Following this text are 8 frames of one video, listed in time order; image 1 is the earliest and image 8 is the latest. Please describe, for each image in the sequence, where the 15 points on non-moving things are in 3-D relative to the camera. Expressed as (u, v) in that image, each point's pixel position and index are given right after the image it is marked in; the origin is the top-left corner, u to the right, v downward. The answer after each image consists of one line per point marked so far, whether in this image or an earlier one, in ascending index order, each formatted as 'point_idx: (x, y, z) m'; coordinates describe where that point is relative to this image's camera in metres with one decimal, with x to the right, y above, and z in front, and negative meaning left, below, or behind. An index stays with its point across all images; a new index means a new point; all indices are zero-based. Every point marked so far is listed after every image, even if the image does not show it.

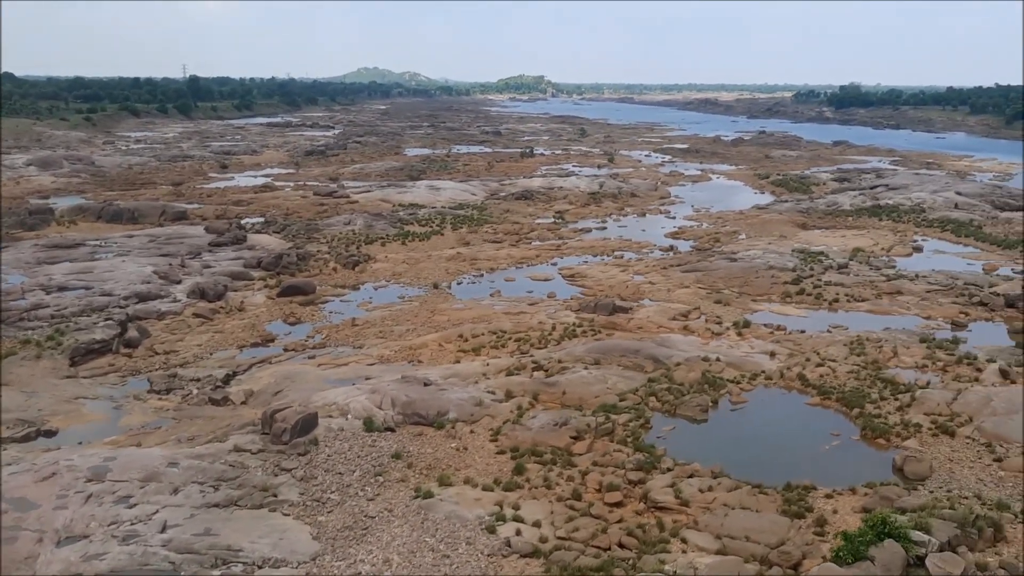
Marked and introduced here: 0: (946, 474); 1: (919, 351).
0: (+5.4, -2.3, +11.9) m
1: (+7.4, -1.2, +17.4) m
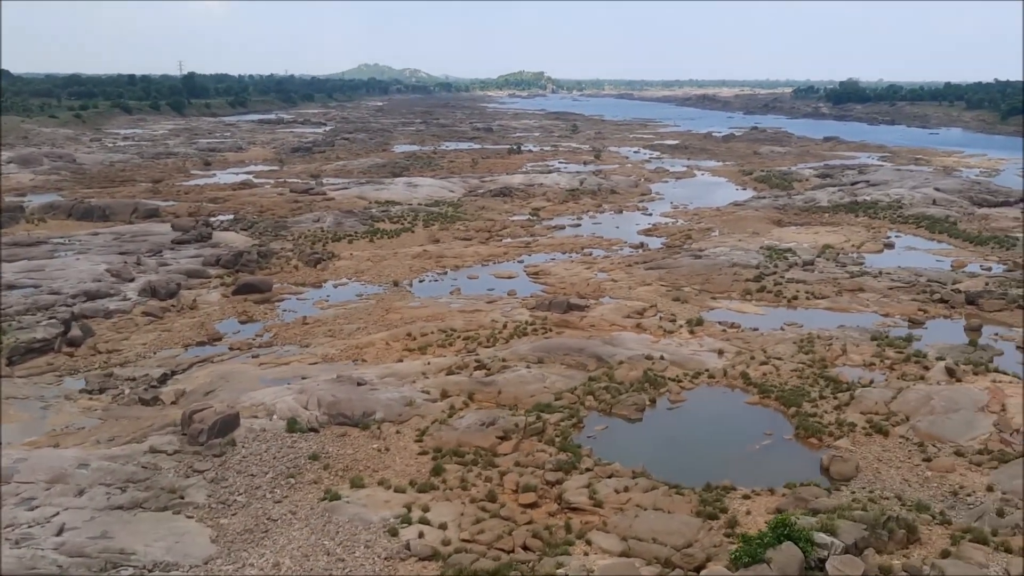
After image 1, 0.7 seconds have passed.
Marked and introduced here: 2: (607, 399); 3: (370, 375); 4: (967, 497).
0: (+4.4, -2.3, +11.7) m
1: (+6.4, -1.1, +17.3) m
2: (+1.4, -1.7, +14.5) m
3: (-2.2, -1.4, +15.0) m
4: (+5.2, -2.4, +11.1) m
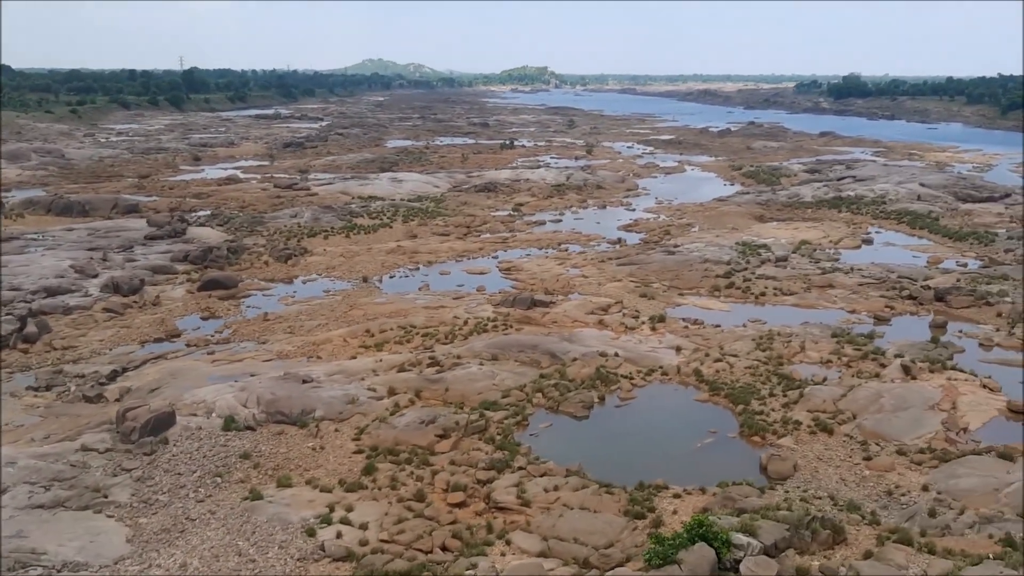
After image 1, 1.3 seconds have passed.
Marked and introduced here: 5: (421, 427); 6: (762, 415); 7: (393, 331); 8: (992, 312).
0: (+3.6, -2.3, +11.6) m
1: (+5.6, -1.0, +17.1) m
2: (+0.6, -1.6, +14.4) m
3: (-3.0, -1.3, +14.9) m
4: (+4.4, -2.4, +11.0) m
5: (-1.2, -1.8, +12.6) m
6: (+3.6, -1.8, +13.7) m
7: (-2.3, -0.8, +18.3) m
8: (+9.9, -0.5, +19.8) m
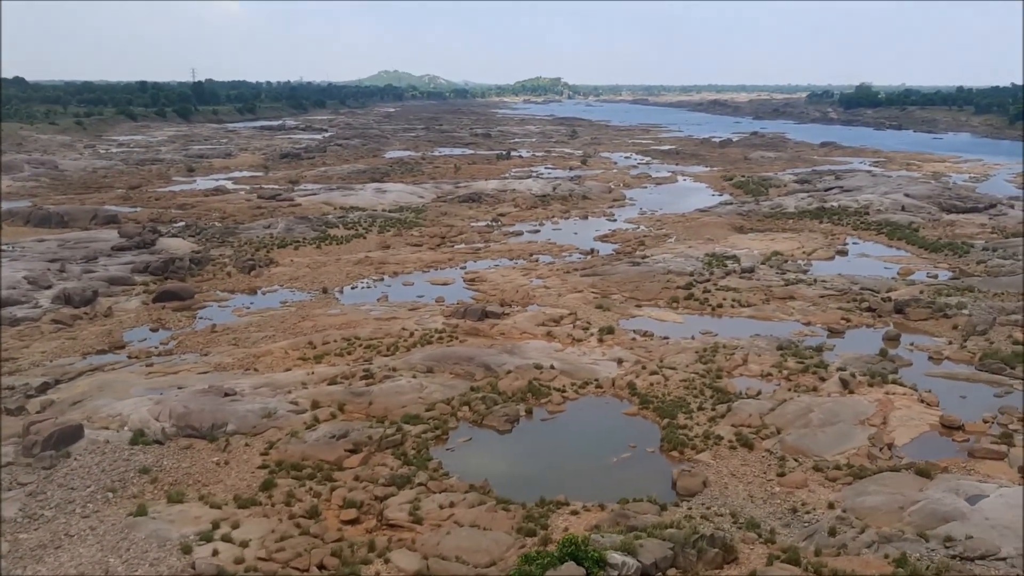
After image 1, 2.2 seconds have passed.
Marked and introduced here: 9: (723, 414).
0: (+2.4, -2.4, +11.4) m
1: (+4.5, -1.3, +16.9) m
2: (-0.5, -1.8, +14.2) m
3: (-4.1, -1.5, +14.8) m
4: (+3.3, -2.5, +10.7) m
5: (-2.3, -2.0, +12.4) m
6: (+2.4, -2.0, +13.5) m
7: (-3.4, -1.0, +18.2) m
8: (+8.9, -0.7, +19.5) m
9: (+3.1, -1.8, +13.9) m
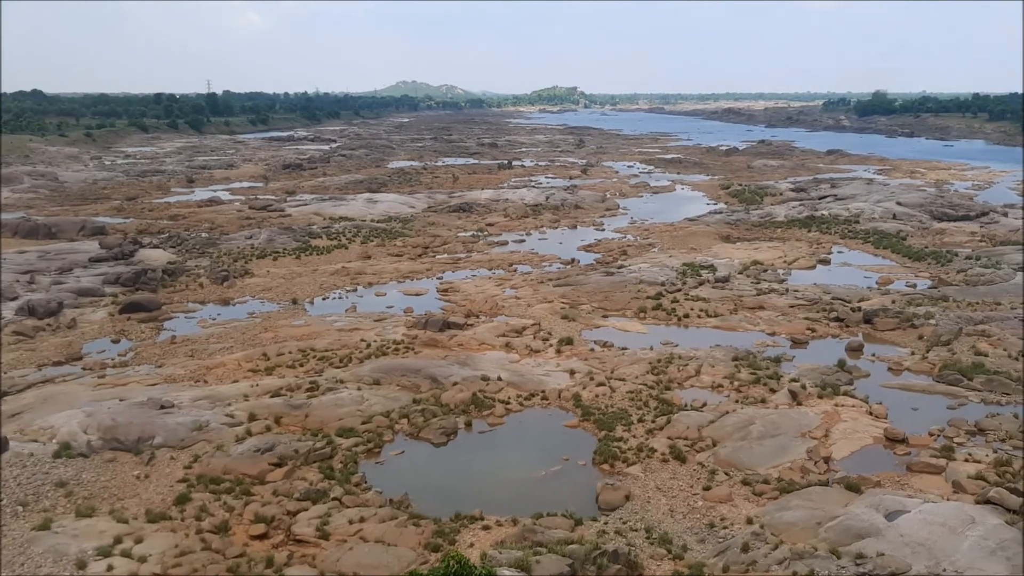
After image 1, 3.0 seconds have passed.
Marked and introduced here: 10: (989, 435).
0: (+1.5, -2.6, +11.2) m
1: (+3.7, -1.4, +16.7) m
2: (-1.4, -2.0, +14.0) m
3: (-5.0, -1.7, +14.7) m
4: (+2.3, -2.7, +10.5) m
5: (-3.3, -2.2, +12.3) m
6: (+1.5, -2.1, +13.3) m
7: (-4.2, -1.2, +18.1) m
8: (+8.1, -0.9, +19.2) m
9: (+2.2, -2.0, +13.7) m
10: (+6.8, -2.1, +13.7) m
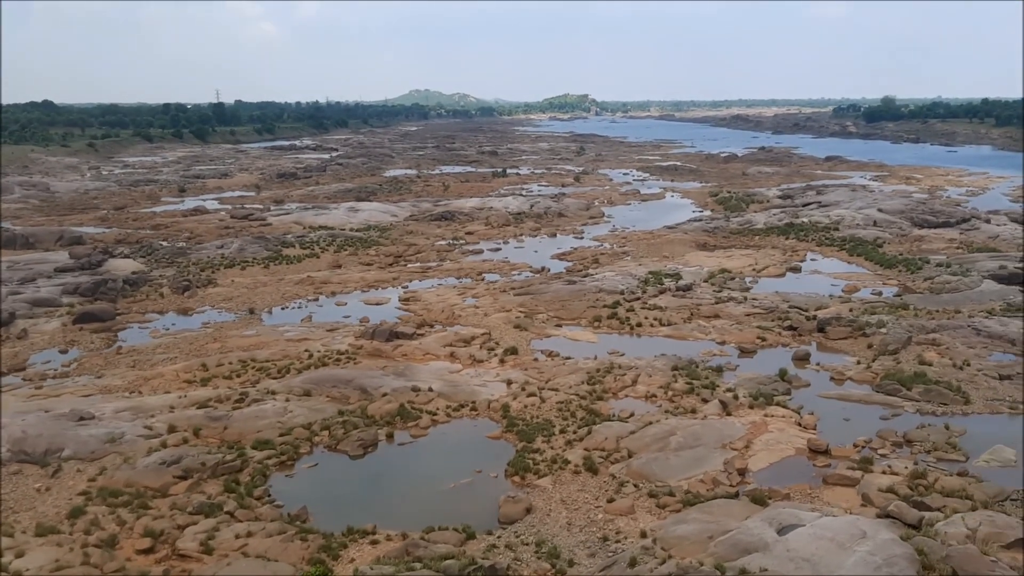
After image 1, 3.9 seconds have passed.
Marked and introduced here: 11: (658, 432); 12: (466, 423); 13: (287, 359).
0: (+0.3, -2.7, +11.1) m
1: (+2.6, -1.6, +16.5) m
2: (-2.6, -2.1, +13.9) m
3: (-6.2, -1.9, +14.6) m
4: (+1.1, -2.8, +10.4) m
5: (-4.5, -2.3, +12.2) m
6: (+0.4, -2.3, +13.1) m
7: (-5.3, -1.4, +18.0) m
8: (+7.0, -1.1, +19.0) m
9: (+1.0, -2.1, +13.6) m
10: (+5.7, -2.2, +13.5) m
11: (+2.1, -2.1, +13.6) m
12: (-0.7, -2.1, +14.7) m
13: (-4.3, -1.4, +18.3) m
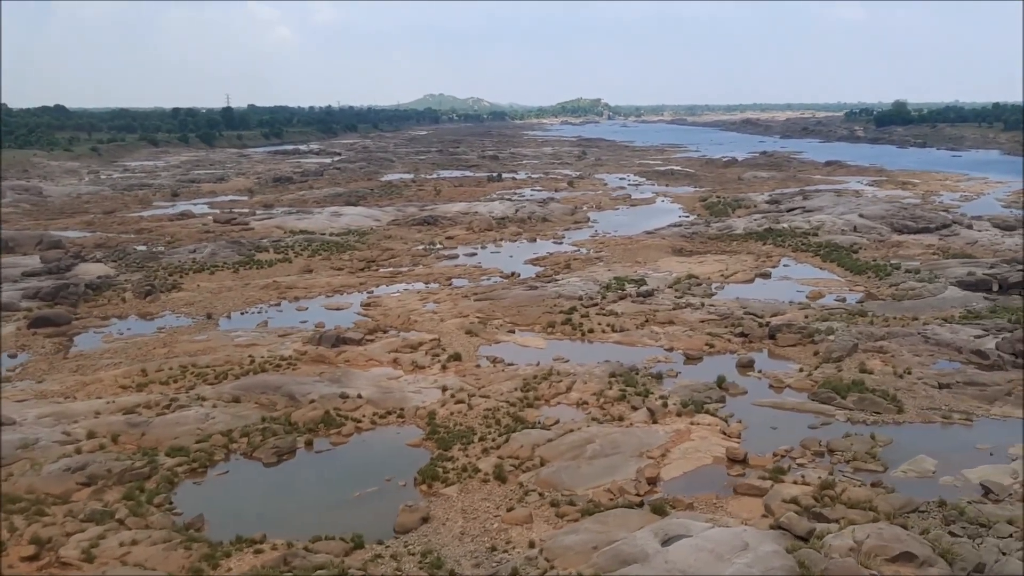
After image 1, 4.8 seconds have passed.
0: (-0.9, -2.8, +11.0) m
1: (+1.4, -1.7, +16.4) m
2: (-3.7, -2.2, +13.9) m
3: (-7.3, -1.9, +14.6) m
4: (-0.1, -2.9, +10.3) m
5: (-5.7, -2.4, +12.2) m
6: (-0.8, -2.4, +13.0) m
7: (-6.4, -1.5, +18.0) m
8: (+5.9, -1.2, +18.8) m
9: (-0.2, -2.2, +13.5) m
10: (+4.5, -2.3, +13.3) m
11: (+0.9, -2.2, +13.5) m
12: (-1.9, -2.2, +14.7) m
13: (-5.4, -1.5, +18.3) m
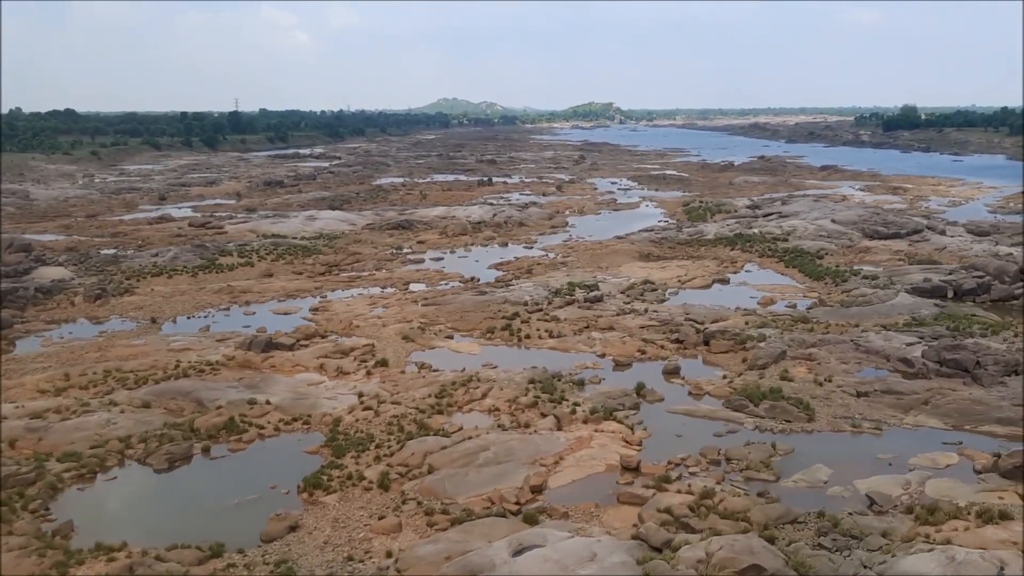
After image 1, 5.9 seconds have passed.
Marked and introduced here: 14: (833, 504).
0: (-2.4, -2.8, +10.9) m
1: (0.0, -1.8, +16.3) m
2: (-5.2, -2.3, +13.8) m
3: (-8.8, -2.0, +14.7) m
4: (-1.7, -2.9, +10.2) m
5: (-7.2, -2.4, +12.2) m
6: (-2.3, -2.4, +13.0) m
7: (-7.8, -1.6, +18.0) m
8: (+4.5, -1.4, +18.6) m
9: (-1.7, -2.3, +13.4) m
10: (+3.0, -2.4, +13.2) m
11: (-0.6, -2.2, +13.4) m
12: (-3.3, -2.3, +14.6) m
13: (-6.8, -1.6, +18.3) m
14: (+4.0, -2.7, +11.9) m
